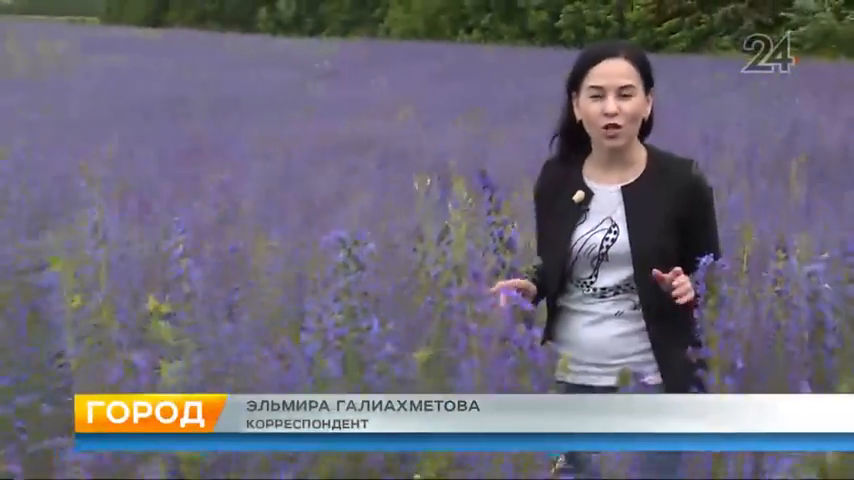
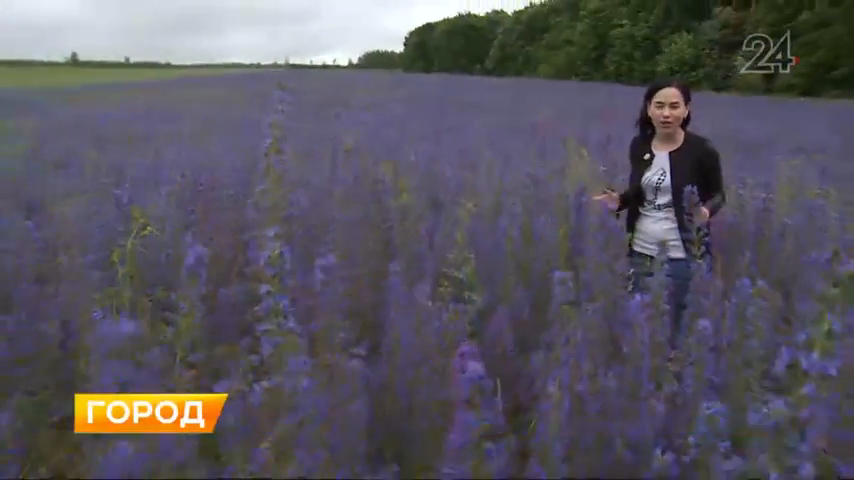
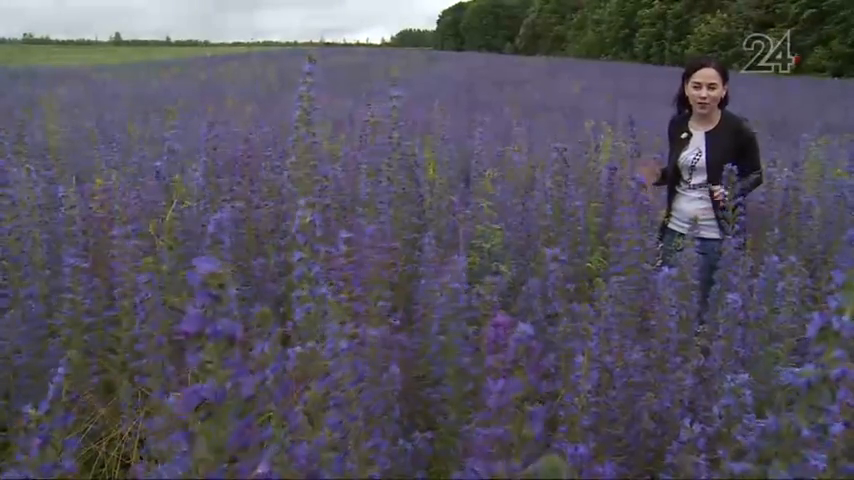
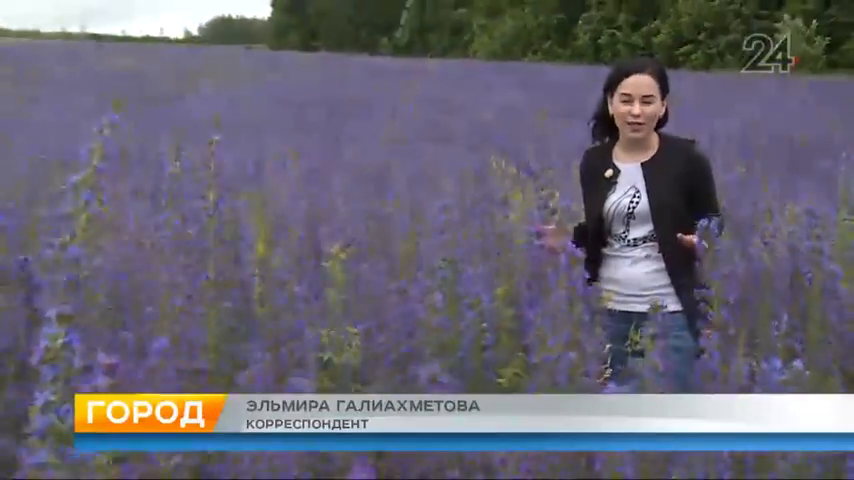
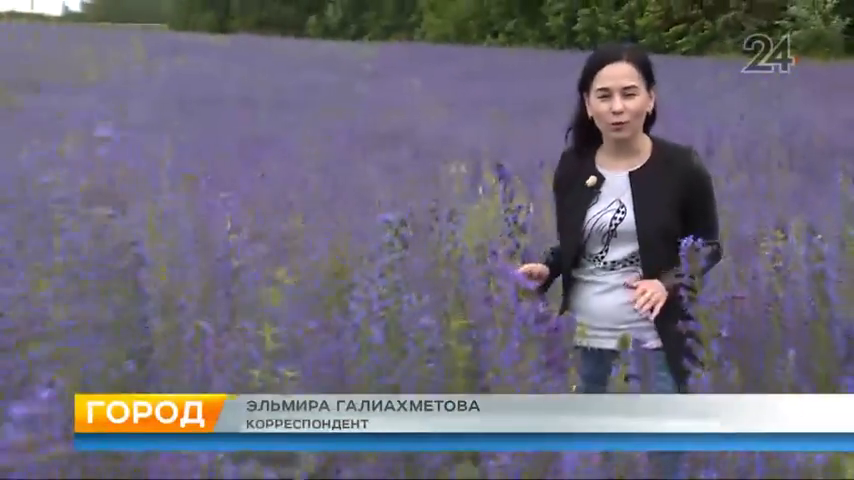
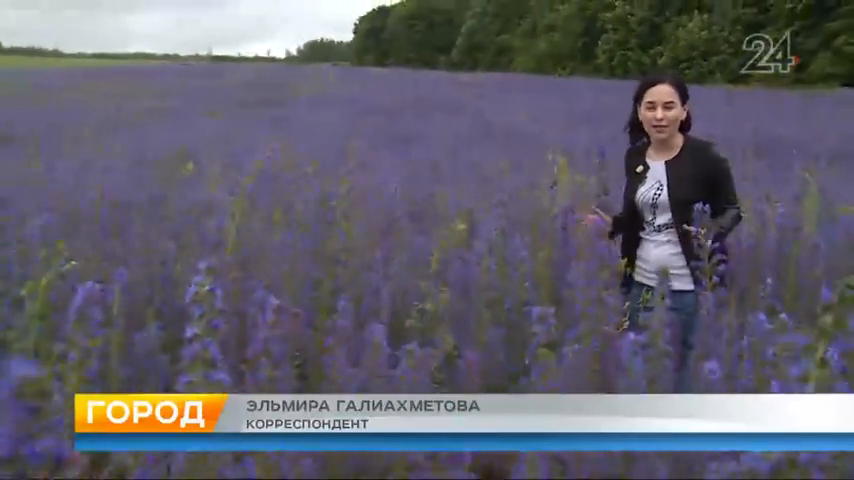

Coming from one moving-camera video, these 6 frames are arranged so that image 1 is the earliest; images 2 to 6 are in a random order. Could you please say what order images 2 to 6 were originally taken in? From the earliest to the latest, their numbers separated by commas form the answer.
5, 4, 6, 2, 3
